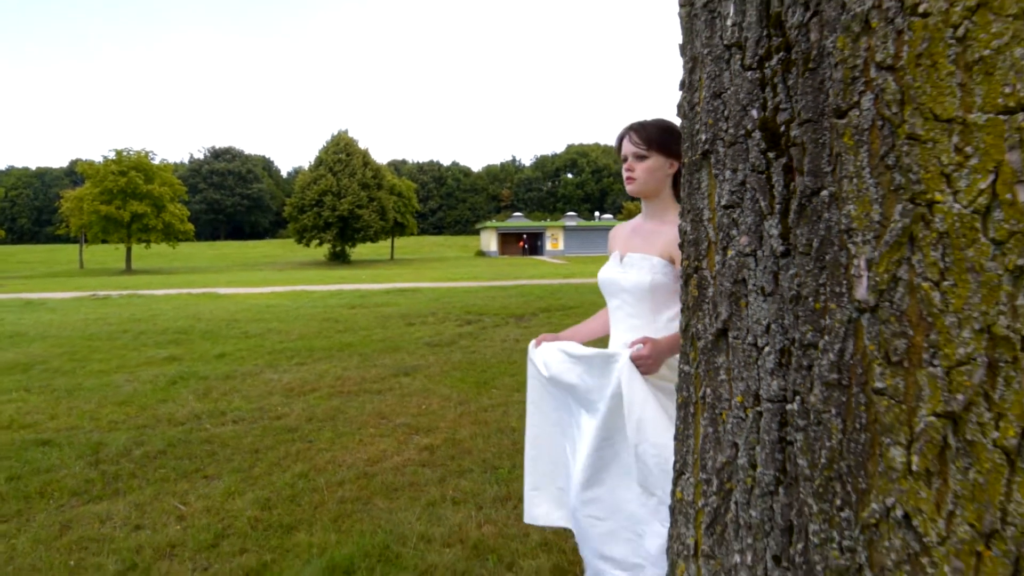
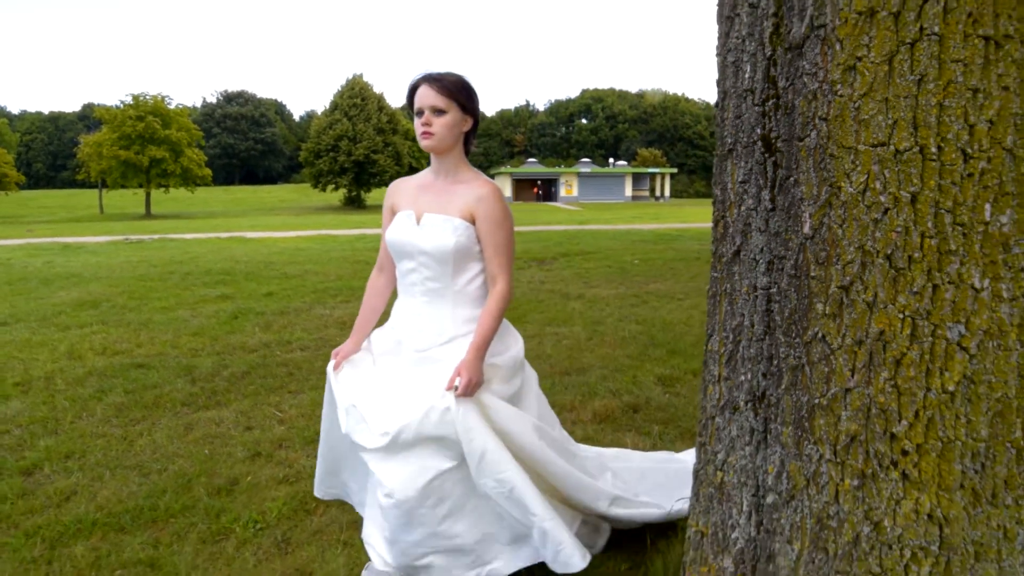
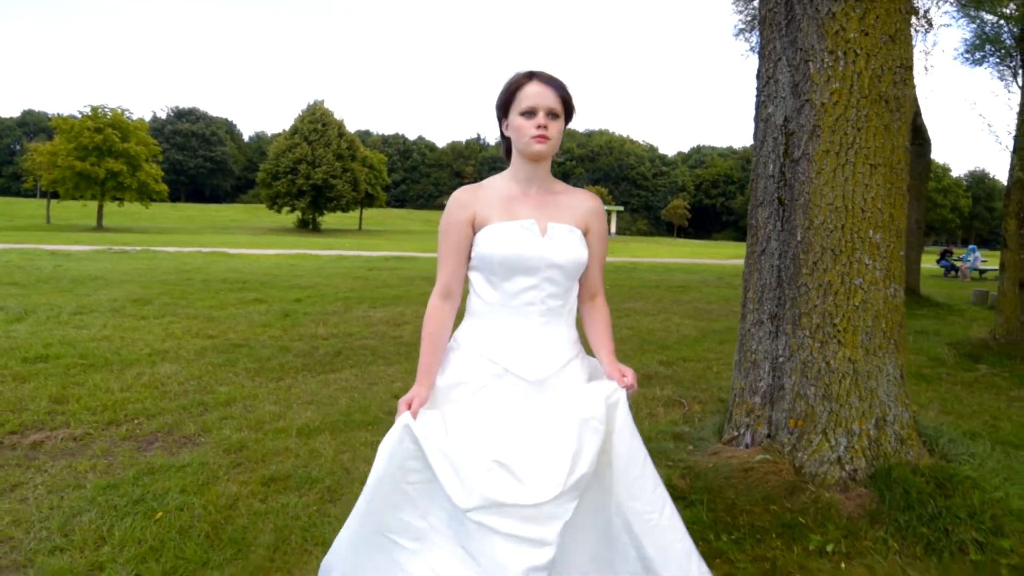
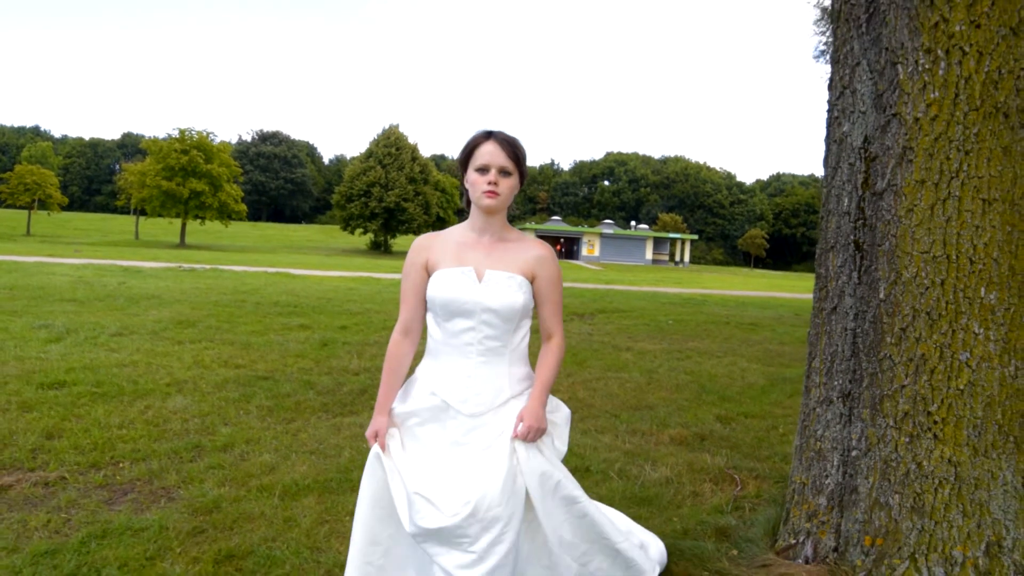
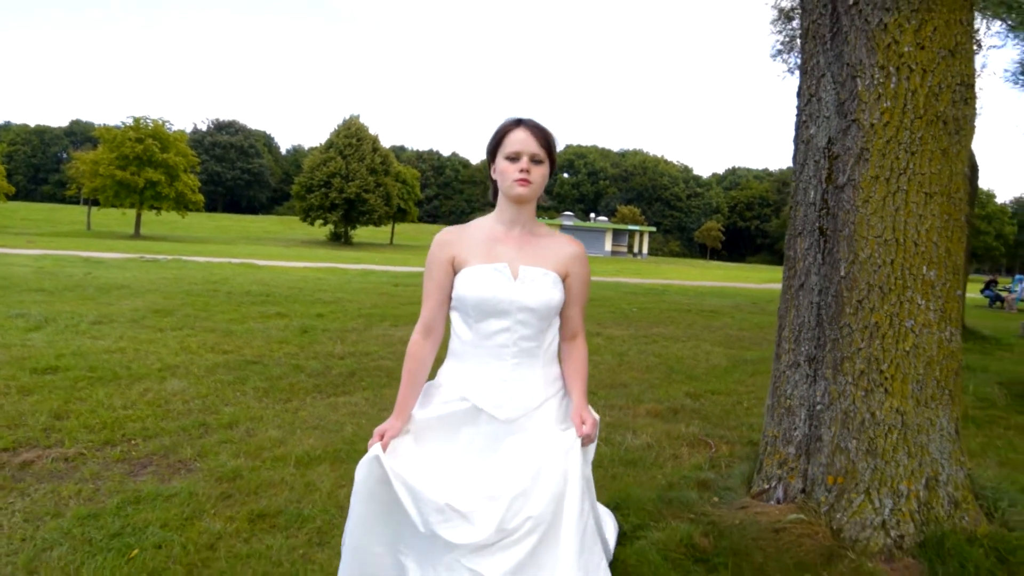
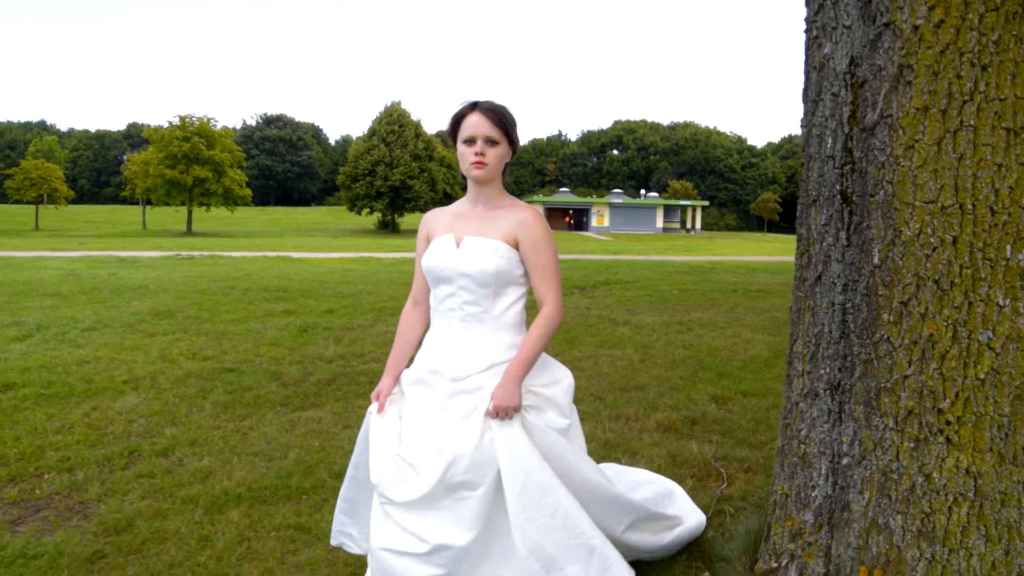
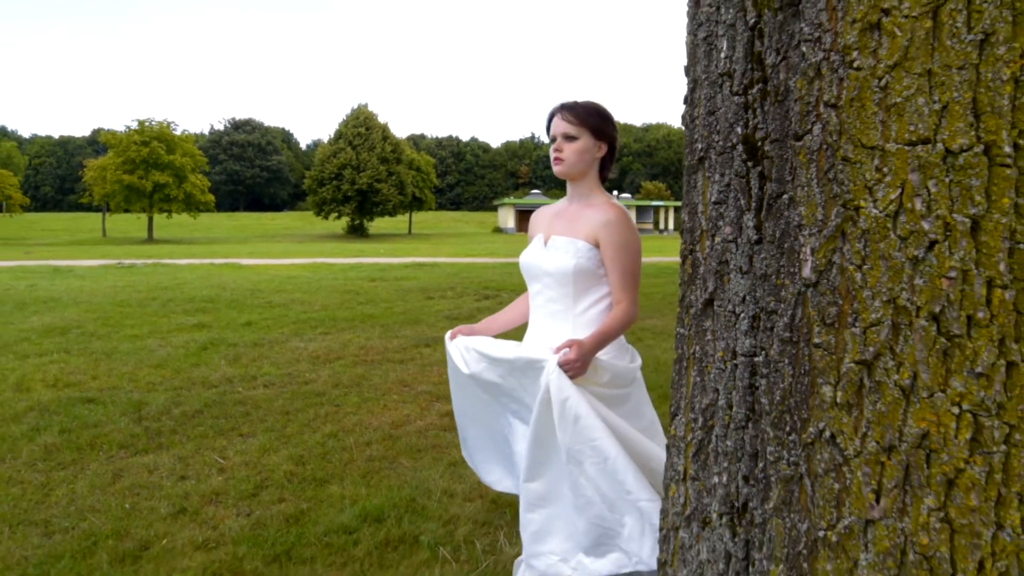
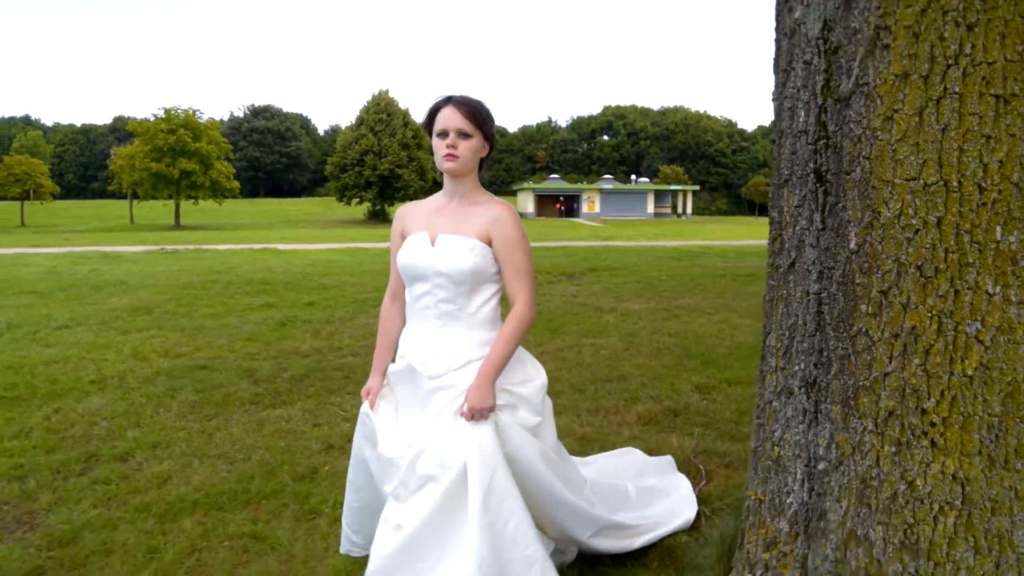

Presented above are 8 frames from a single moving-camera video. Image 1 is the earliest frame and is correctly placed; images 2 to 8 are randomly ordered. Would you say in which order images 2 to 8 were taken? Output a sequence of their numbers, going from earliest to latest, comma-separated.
7, 2, 8, 6, 4, 5, 3
